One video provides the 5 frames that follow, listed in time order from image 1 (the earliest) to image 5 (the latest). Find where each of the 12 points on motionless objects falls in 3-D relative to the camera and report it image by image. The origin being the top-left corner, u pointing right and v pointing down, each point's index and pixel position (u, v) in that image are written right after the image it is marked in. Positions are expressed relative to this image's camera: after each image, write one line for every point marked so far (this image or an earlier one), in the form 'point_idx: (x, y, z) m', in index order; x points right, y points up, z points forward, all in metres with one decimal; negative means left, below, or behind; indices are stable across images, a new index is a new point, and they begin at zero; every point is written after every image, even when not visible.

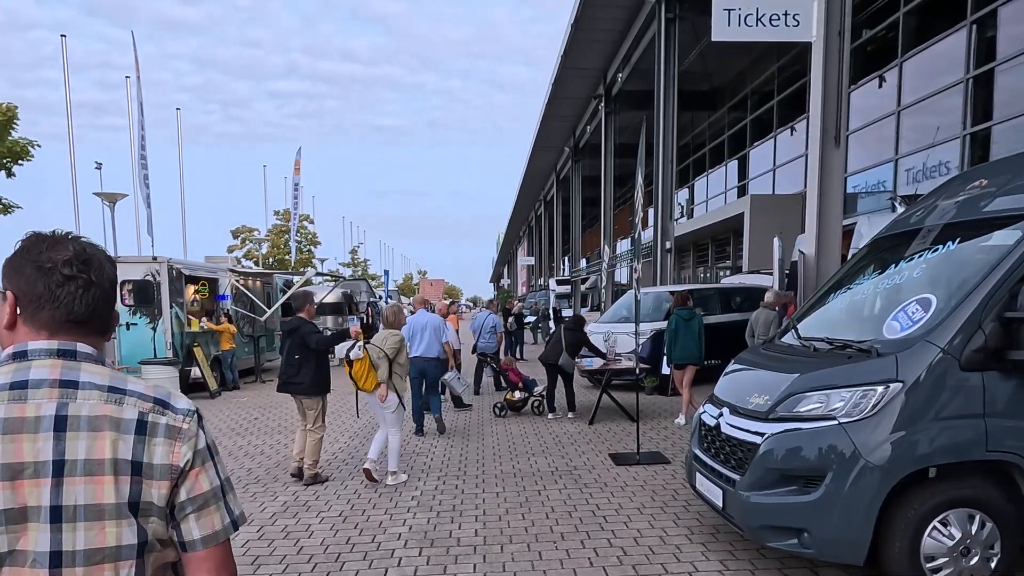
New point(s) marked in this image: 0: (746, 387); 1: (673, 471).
0: (+1.5, -0.6, +3.8) m
1: (+1.5, -1.7, +5.8) m
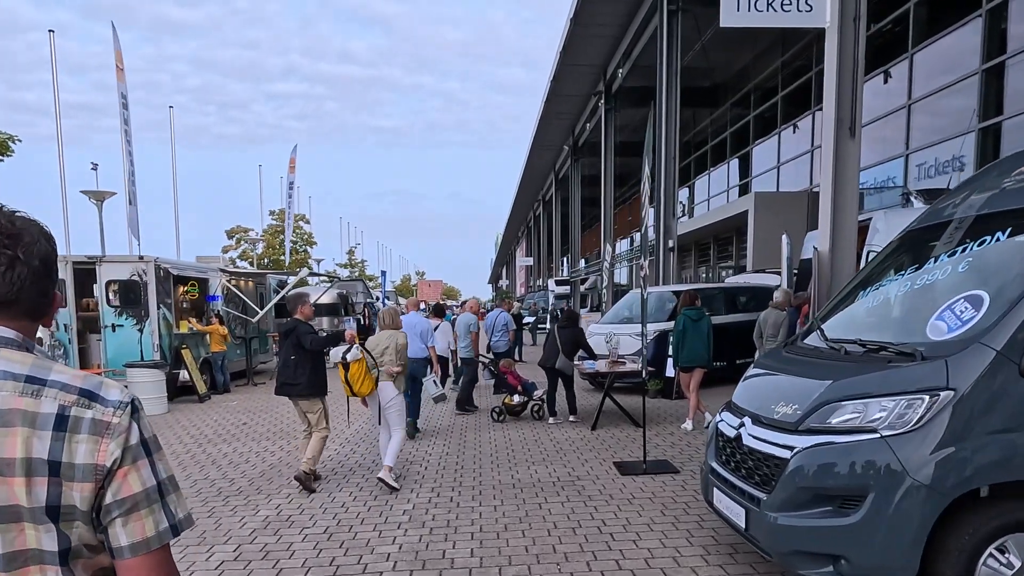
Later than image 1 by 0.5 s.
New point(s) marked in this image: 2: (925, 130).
0: (+1.5, -0.6, +3.5) m
1: (+1.5, -1.7, +5.4) m
2: (+7.8, +3.0, +11.4) m
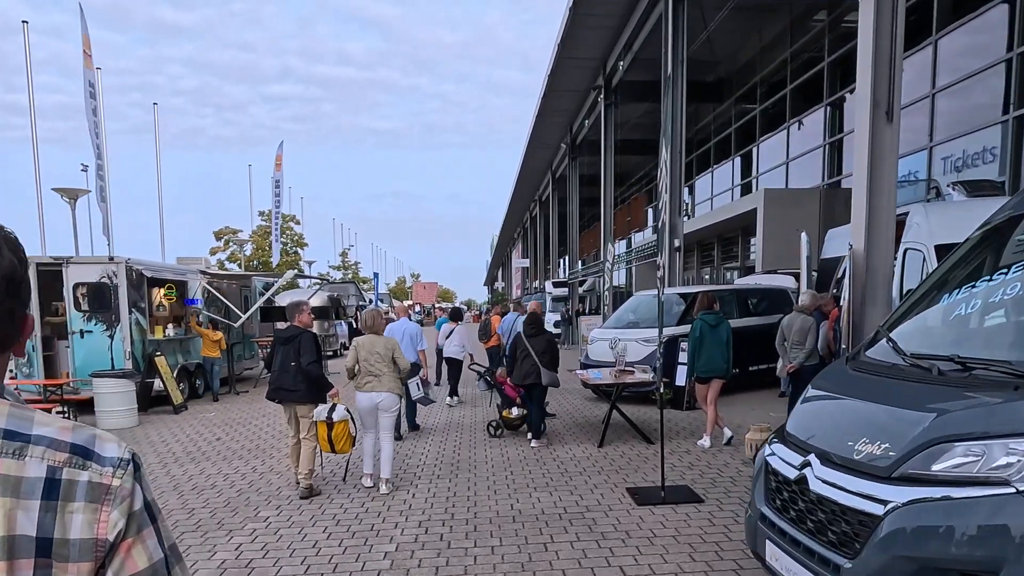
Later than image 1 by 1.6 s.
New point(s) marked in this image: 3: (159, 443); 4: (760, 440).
0: (+1.5, -0.6, +2.7) m
1: (+1.5, -1.8, +4.7) m
2: (+7.7, +3.0, +10.7) m
3: (-5.0, -2.2, +8.5) m
4: (+2.4, -1.5, +5.8) m
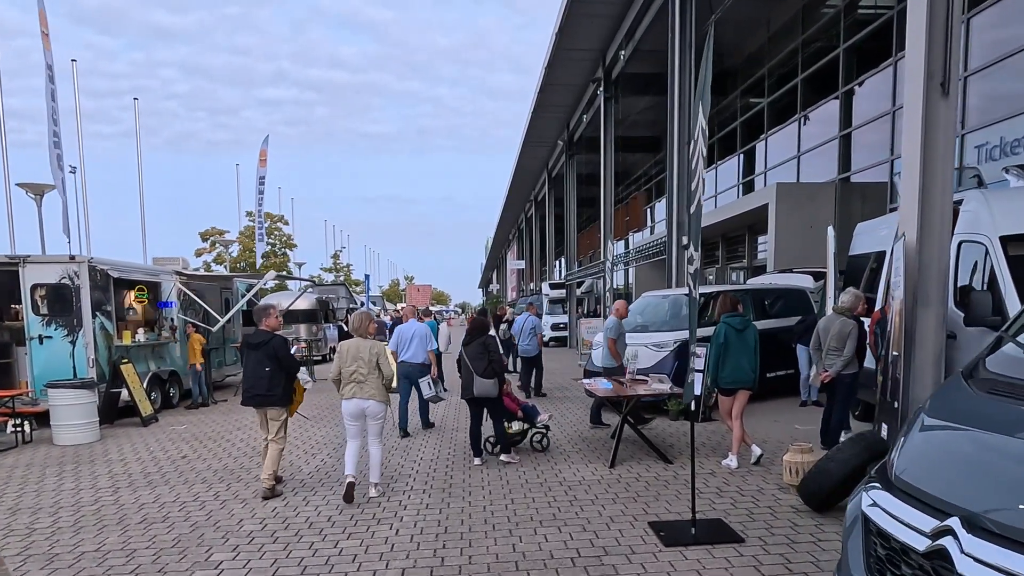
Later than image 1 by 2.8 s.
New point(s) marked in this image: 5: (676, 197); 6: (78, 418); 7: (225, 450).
0: (+1.5, -0.6, +1.9) m
1: (+1.5, -1.7, +3.9) m
2: (+7.7, +3.0, +10.0) m
3: (-5.0, -2.2, +7.7) m
4: (+2.4, -1.4, +5.0) m
5: (+3.5, +1.9, +12.6) m
6: (-6.3, -1.9, +8.8) m
7: (-3.8, -2.2, +8.1) m
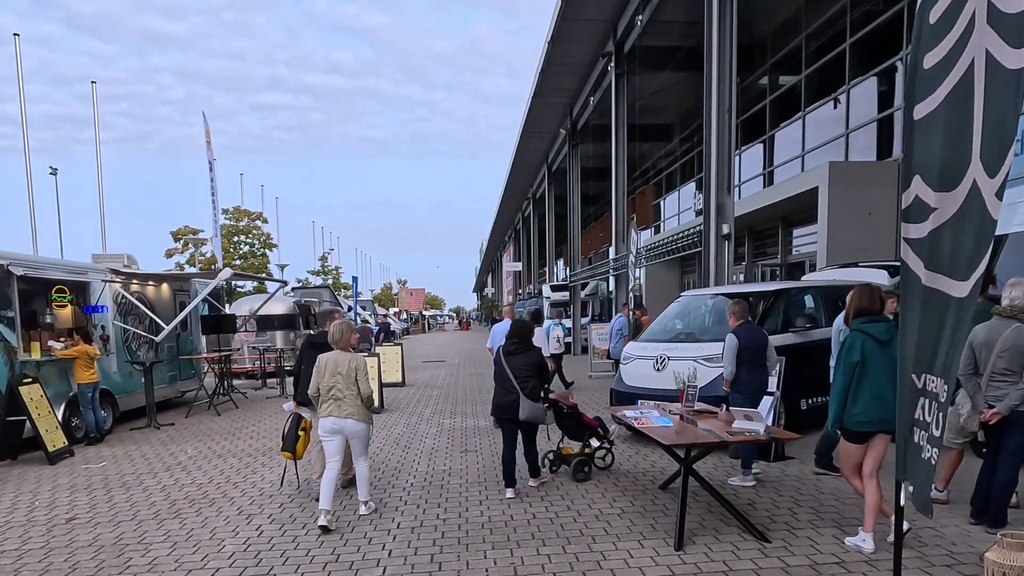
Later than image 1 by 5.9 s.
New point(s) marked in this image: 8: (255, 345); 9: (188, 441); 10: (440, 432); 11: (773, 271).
0: (+1.7, -0.5, -0.1) m
1: (+1.7, -1.7, +1.9) m
2: (+7.7, +3.0, +8.0) m
3: (-4.9, -2.2, +5.6) m
4: (+2.5, -1.4, +3.0) m
5: (+3.5, +2.0, +10.6) m
6: (-6.2, -1.9, +6.7) m
7: (-3.7, -2.1, +6.0) m
8: (-7.2, -1.6, +17.1) m
9: (-4.8, -2.3, +9.0) m
10: (-1.1, -2.1, +8.8) m
11: (+6.4, +0.4, +14.8) m
